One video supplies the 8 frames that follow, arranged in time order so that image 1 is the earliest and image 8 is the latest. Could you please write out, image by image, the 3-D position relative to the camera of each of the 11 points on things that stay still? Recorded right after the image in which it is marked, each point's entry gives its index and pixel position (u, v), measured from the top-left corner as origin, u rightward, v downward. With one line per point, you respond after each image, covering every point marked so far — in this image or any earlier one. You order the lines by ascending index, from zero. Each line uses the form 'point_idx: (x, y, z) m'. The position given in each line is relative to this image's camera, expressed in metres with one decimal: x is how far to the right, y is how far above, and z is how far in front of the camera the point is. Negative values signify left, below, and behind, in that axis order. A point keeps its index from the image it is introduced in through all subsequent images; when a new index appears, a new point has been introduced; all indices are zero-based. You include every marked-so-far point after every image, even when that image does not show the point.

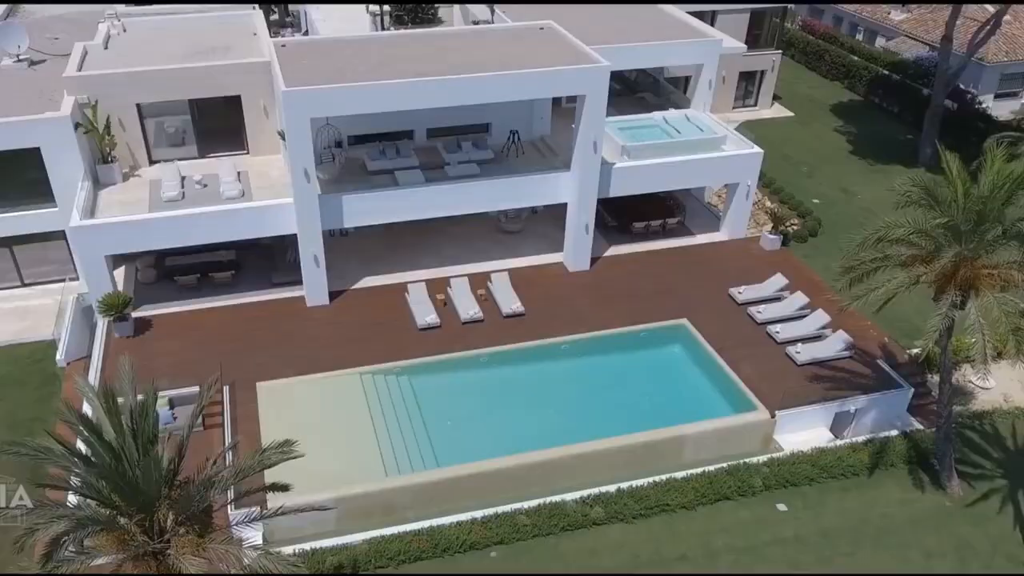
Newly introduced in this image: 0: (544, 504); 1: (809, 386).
0: (+0.7, -4.3, +17.1) m
1: (+6.8, -2.3, +19.6) m
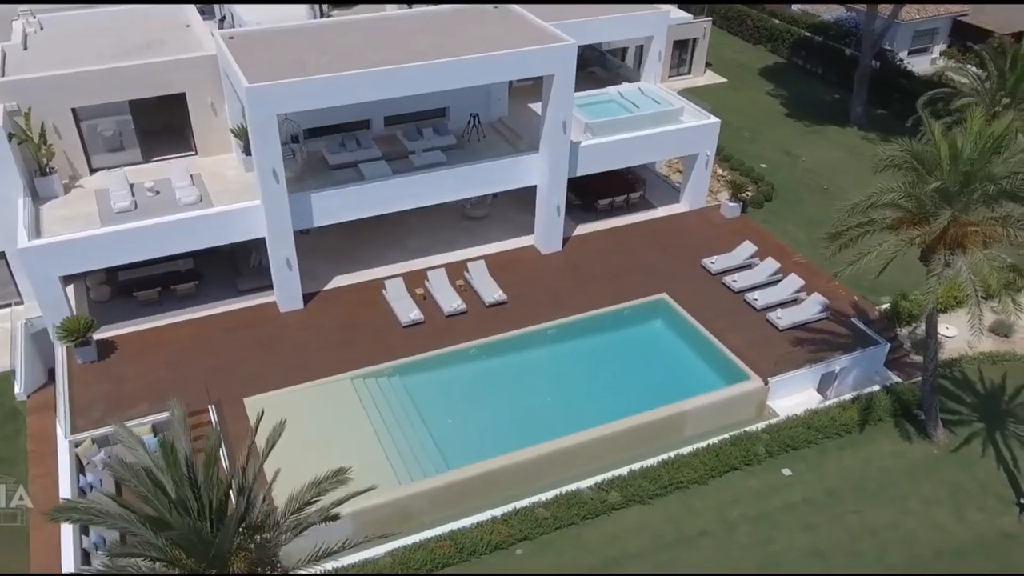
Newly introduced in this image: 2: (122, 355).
0: (+1.0, -4.1, +16.9) m
1: (+6.6, -1.5, +20.1) m
2: (-8.4, -1.5, +18.9) m
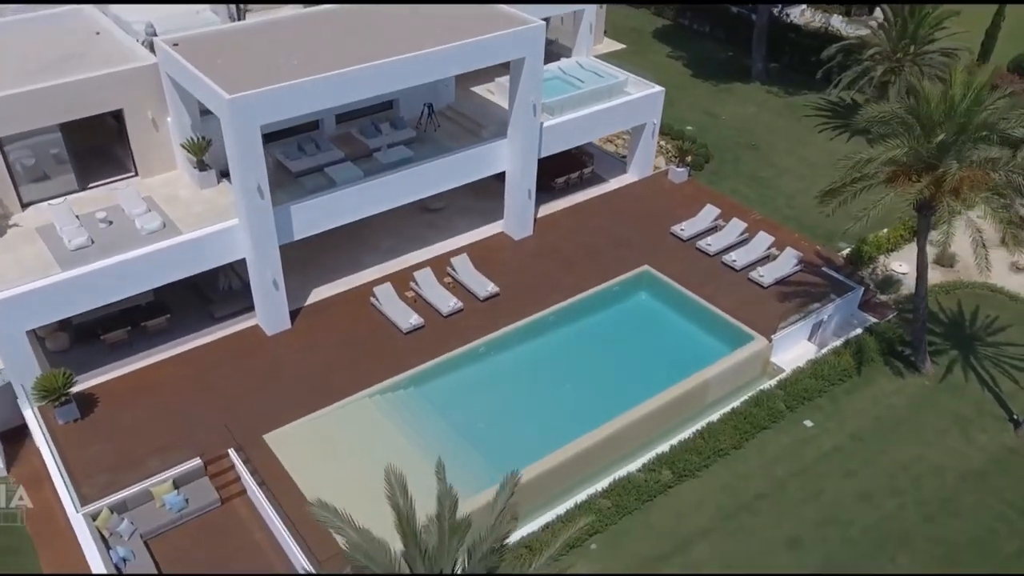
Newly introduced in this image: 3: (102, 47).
0: (+2.1, -3.8, +16.8) m
1: (+6.6, -0.5, +20.8) m
2: (-7.9, -2.4, +17.0) m
3: (-9.5, +5.5, +20.1) m
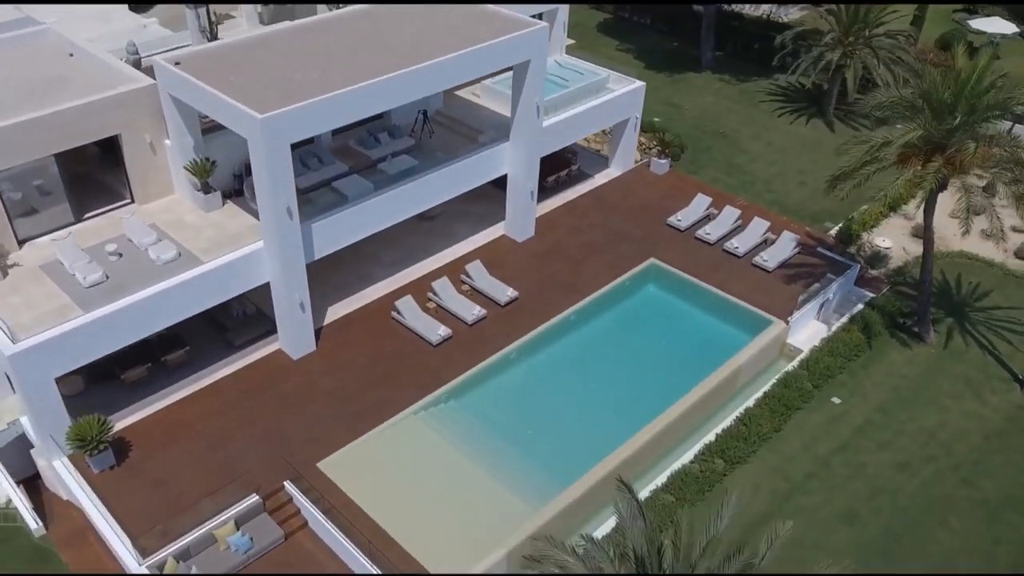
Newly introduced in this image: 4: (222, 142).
0: (+3.2, -3.7, +17.0) m
1: (+7.0, -0.1, +21.4) m
2: (-6.8, -3.0, +16.0) m
3: (-9.4, +4.7, +18.9) m
4: (-6.2, +3.3, +18.7) m
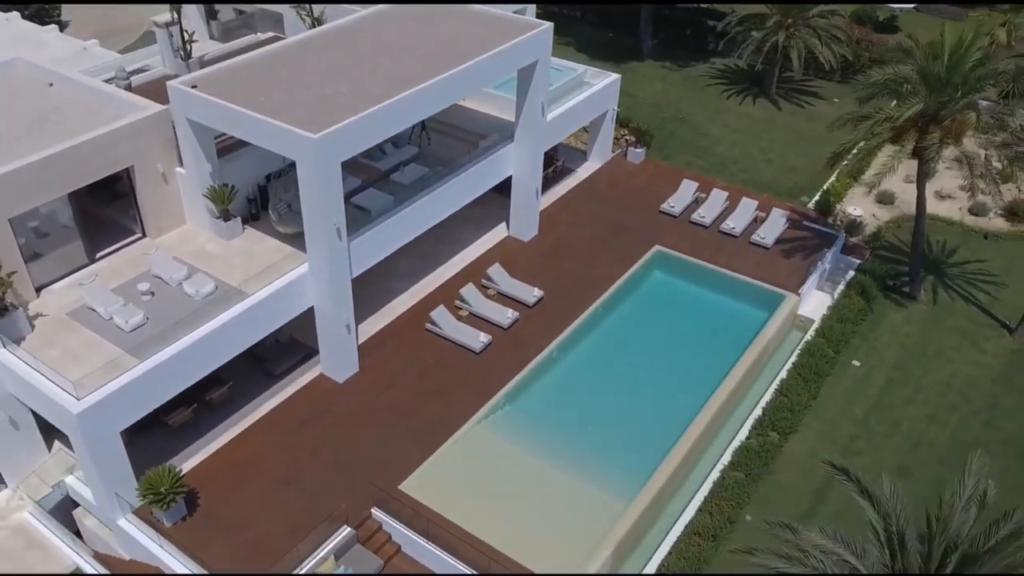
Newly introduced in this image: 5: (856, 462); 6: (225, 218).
0: (+4.5, -3.3, +17.5) m
1: (+7.3, +0.6, +22.4) m
2: (-5.2, -3.7, +15.2) m
3: (-8.9, +3.8, +17.6) m
4: (-5.6, +2.6, +17.9) m
5: (+7.1, -3.6, +17.8) m
6: (-5.9, +1.4, +17.7) m
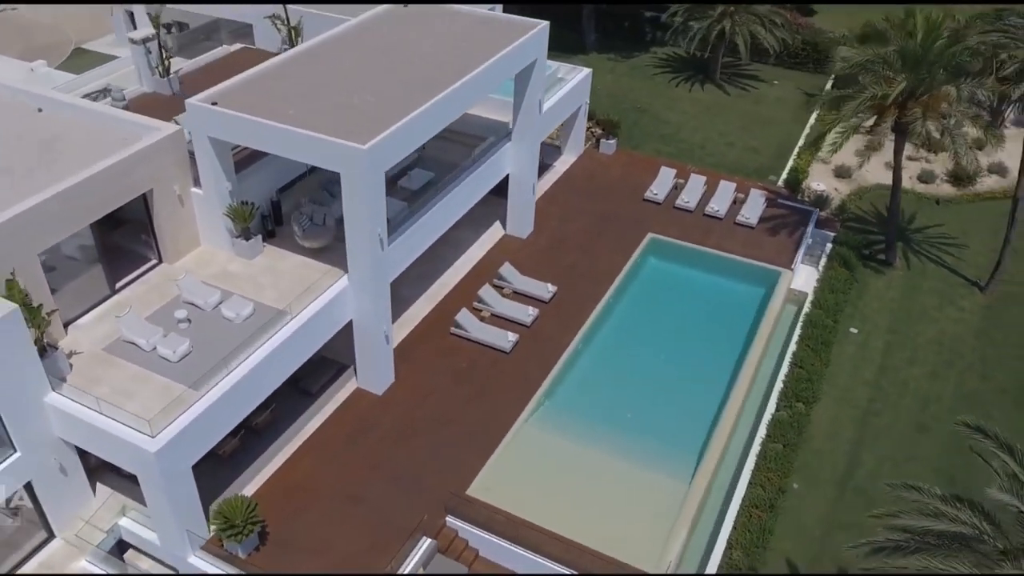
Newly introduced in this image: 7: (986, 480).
0: (+5.4, -2.9, +18.3) m
1: (+7.3, +1.3, +23.4) m
2: (-3.9, -4.0, +14.8) m
3: (-8.5, +3.1, +16.7) m
4: (-5.2, +2.2, +17.3) m
5: (+7.9, -2.9, +18.8) m
6: (-5.3, +1.0, +17.1) m
7: (+9.6, -3.9, +17.5) m
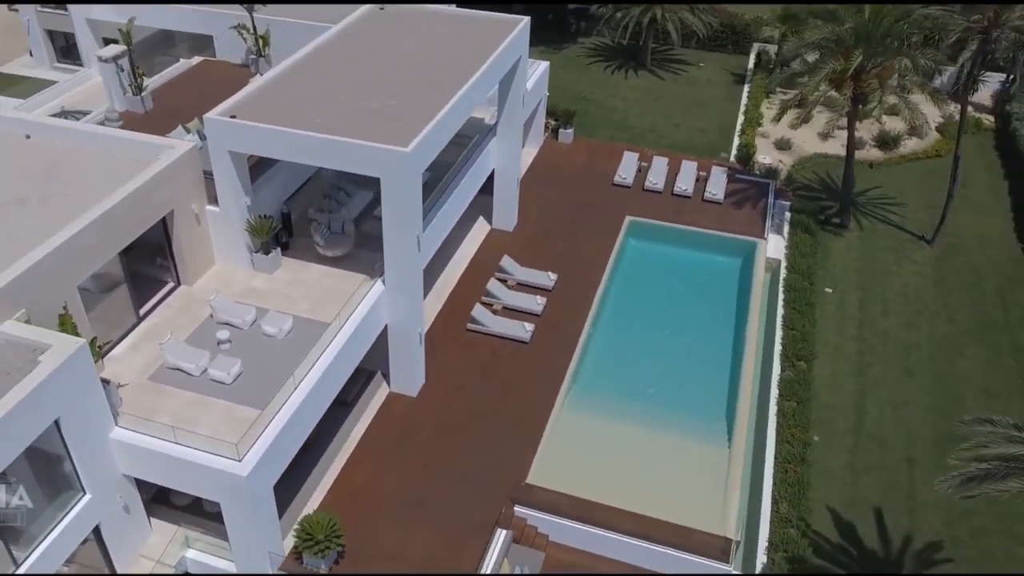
0: (+6.0, -2.2, +19.4) m
1: (+6.7, +2.1, +24.7) m
2: (-2.7, -4.1, +14.7) m
3: (-8.1, +2.5, +15.9) m
4: (-4.8, +1.9, +17.0) m
5: (+8.4, -2.0, +20.2) m
6: (-4.8, +0.7, +16.7) m
7: (+10.3, -2.8, +19.2) m
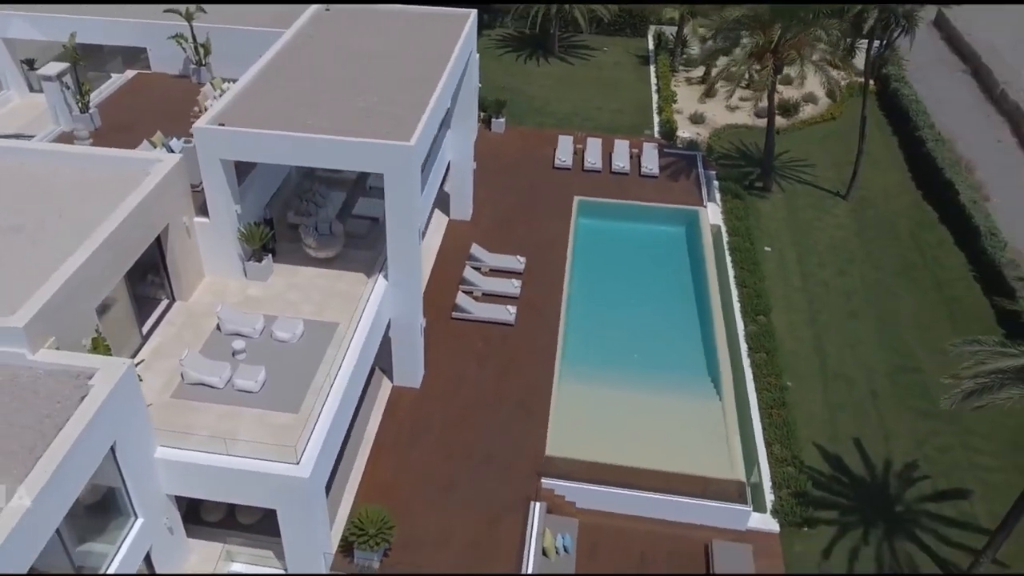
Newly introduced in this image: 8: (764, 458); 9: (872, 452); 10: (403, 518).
0: (+5.6, -1.2, +20.7) m
1: (+5.2, +3.1, +26.0) m
2: (-2.0, -4.1, +14.9) m
3: (-8.2, +2.0, +15.2) m
4: (-5.1, +1.8, +16.8) m
5: (+7.8, -0.8, +21.9) m
6: (-4.9, +0.6, +16.6) m
7: (+10.0, -1.4, +21.2) m
8: (+5.1, -3.4, +17.6) m
9: (+7.5, -3.4, +18.0) m
10: (-1.8, -4.0, +15.0) m
